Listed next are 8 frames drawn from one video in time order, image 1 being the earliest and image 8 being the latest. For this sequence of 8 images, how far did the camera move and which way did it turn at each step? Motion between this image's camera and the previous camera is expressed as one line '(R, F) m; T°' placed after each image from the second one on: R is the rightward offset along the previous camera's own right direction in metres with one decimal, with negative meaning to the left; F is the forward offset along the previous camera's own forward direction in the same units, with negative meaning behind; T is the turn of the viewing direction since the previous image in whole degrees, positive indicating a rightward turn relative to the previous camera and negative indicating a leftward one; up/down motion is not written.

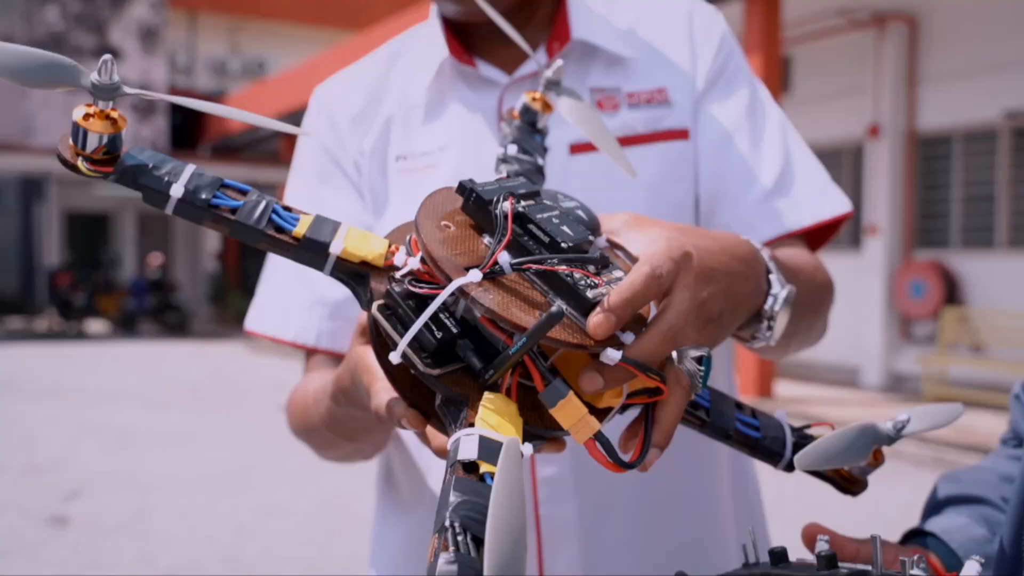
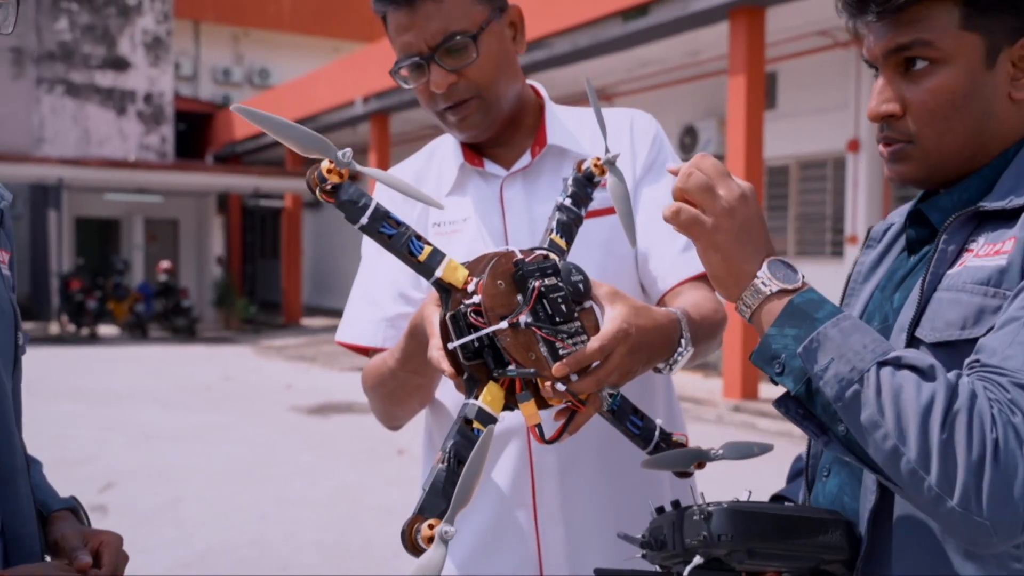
(0.0, -0.4) m; 0°
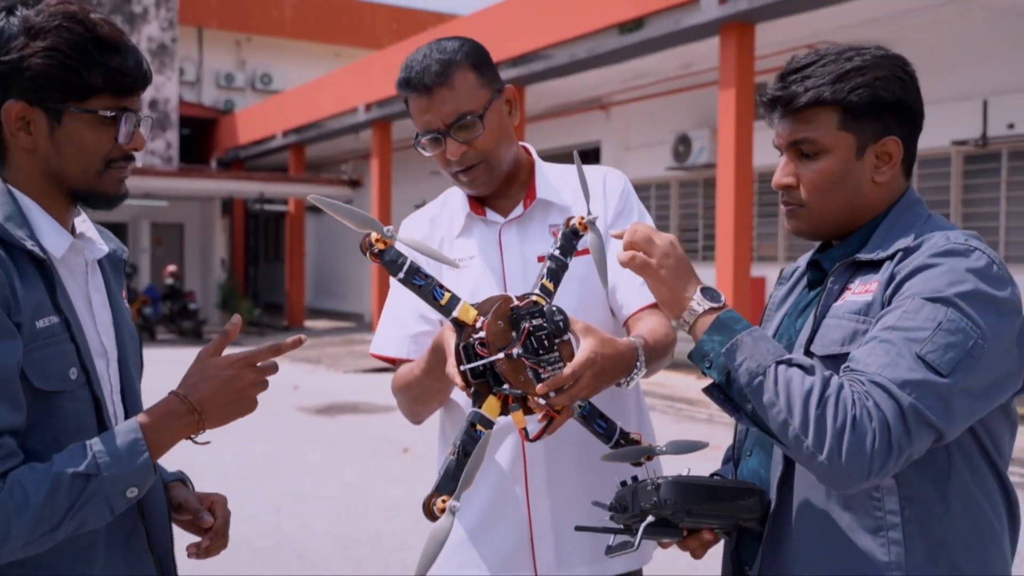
(0.0, -0.3) m; 0°
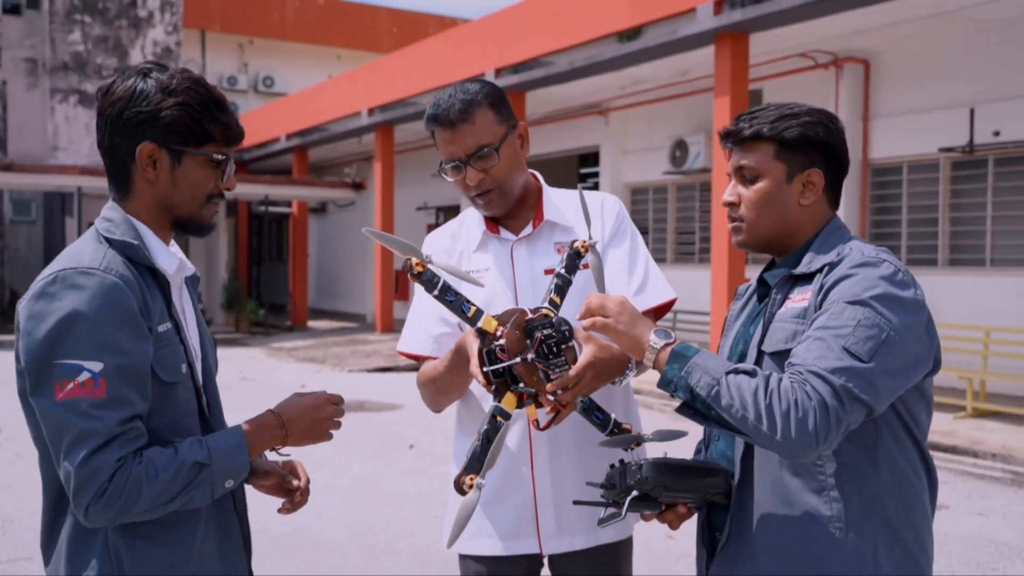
(0.0, -0.3) m; 0°
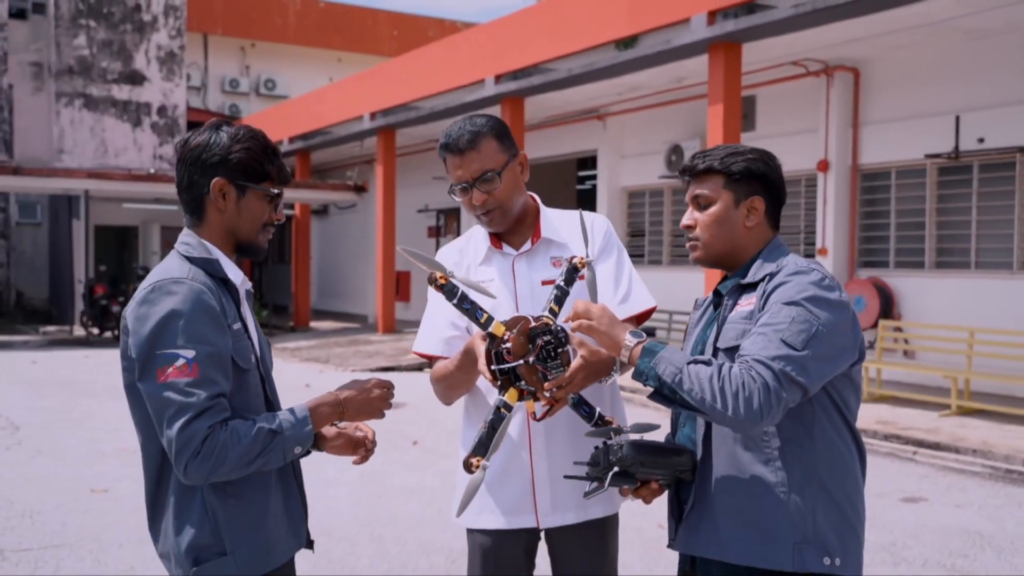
(0.0, -0.3) m; 0°
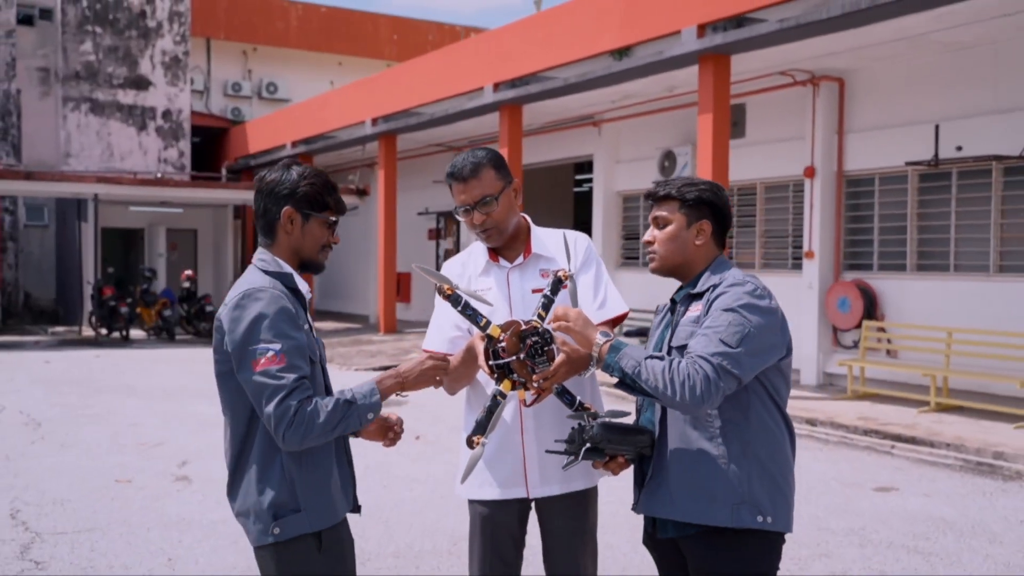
(0.0, -0.4) m; 0°
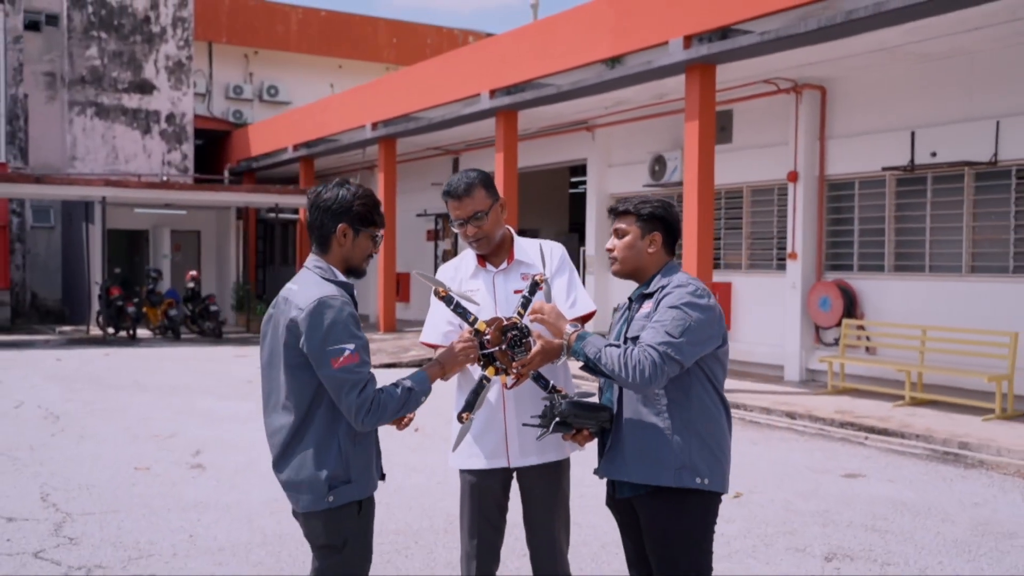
(0.0, -0.4) m; 0°
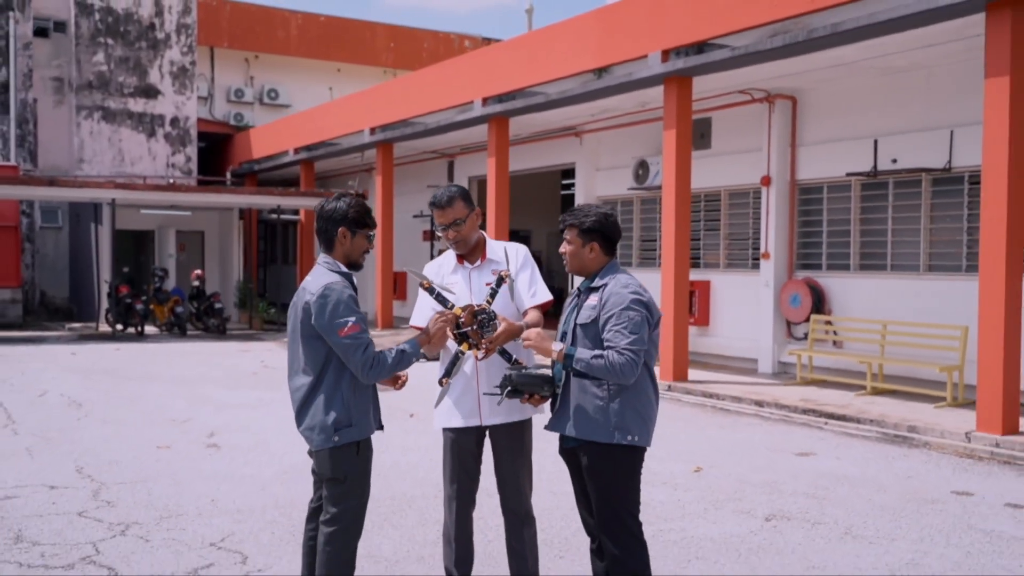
(+0.1, -0.7) m; 0°
